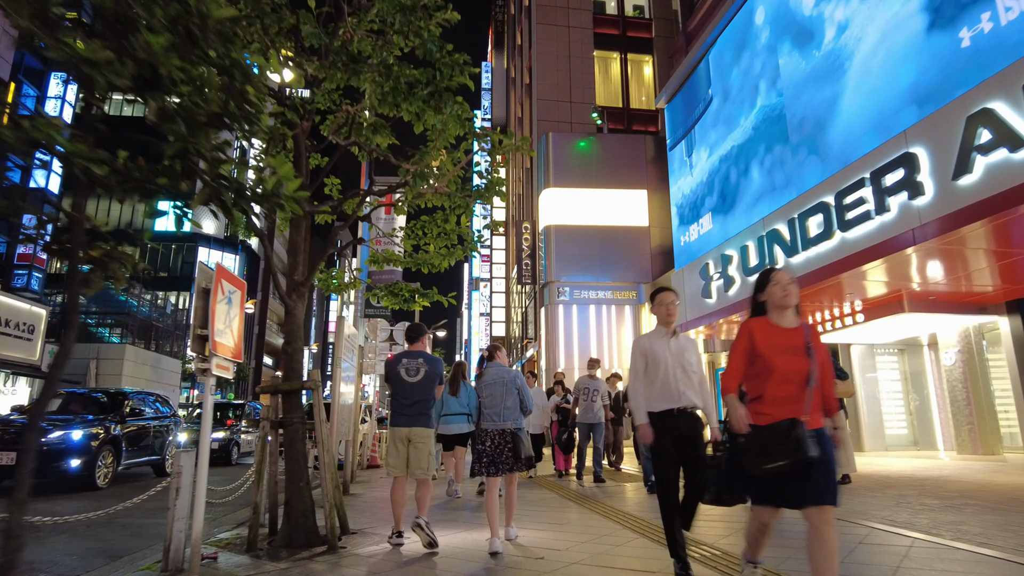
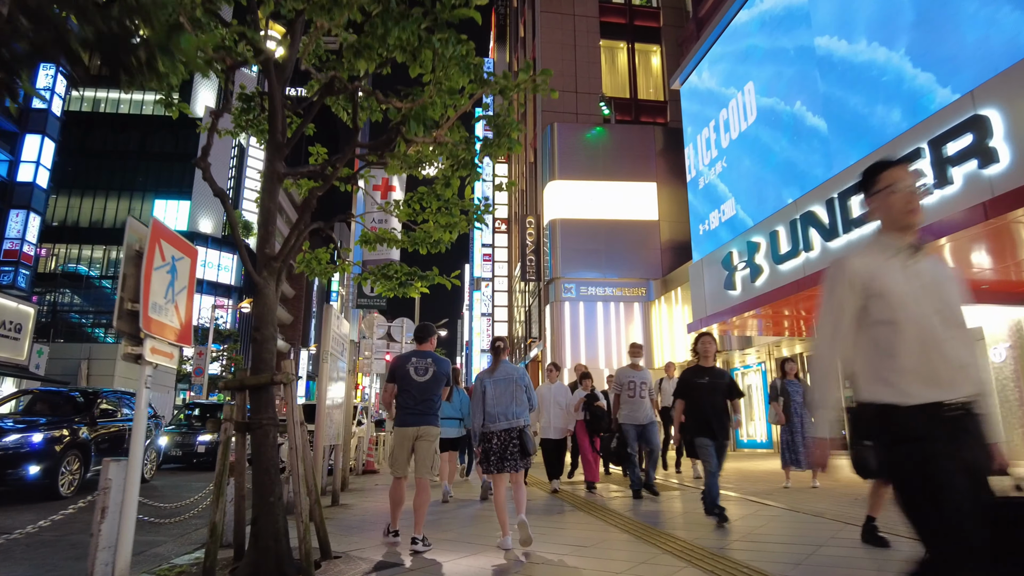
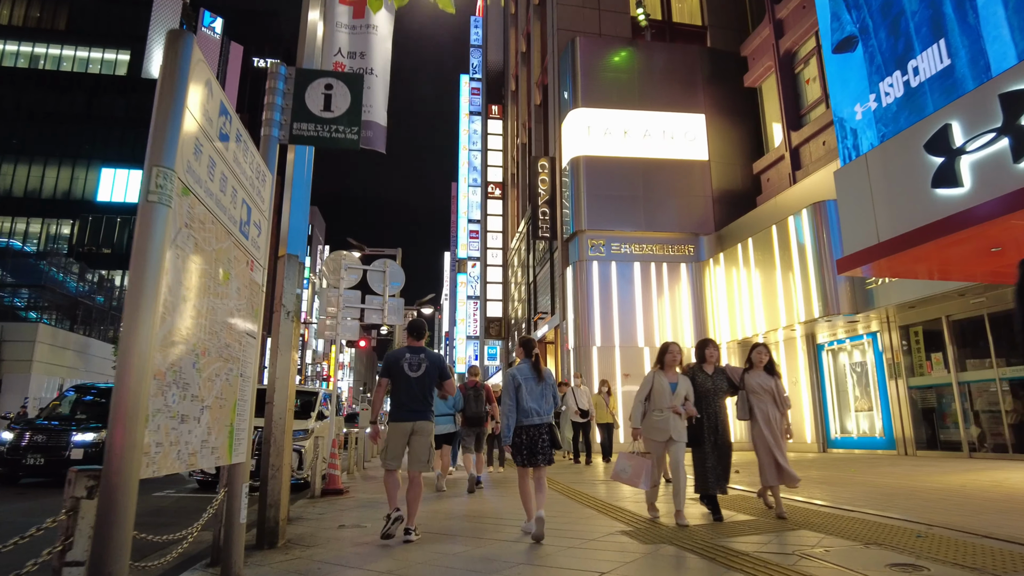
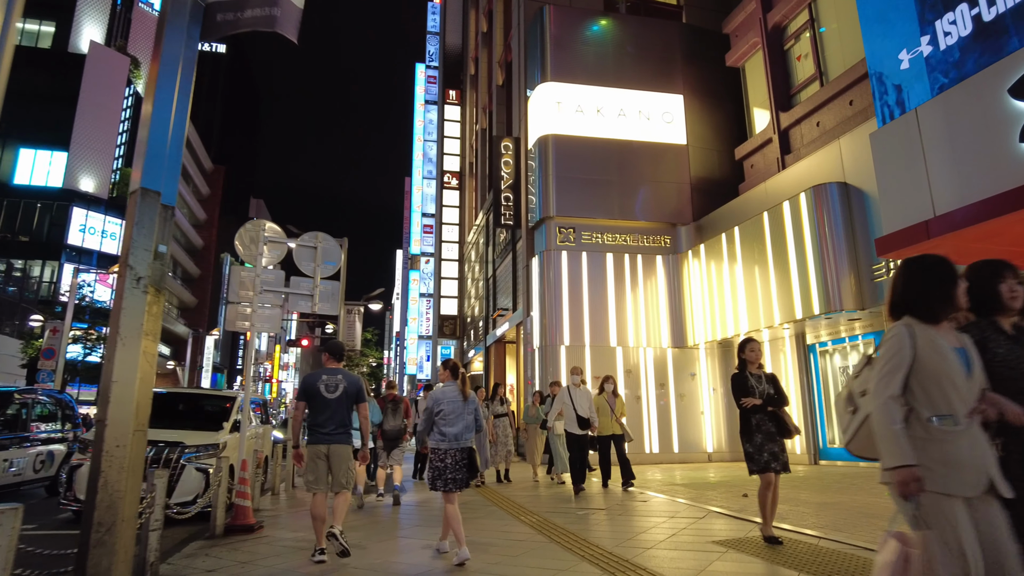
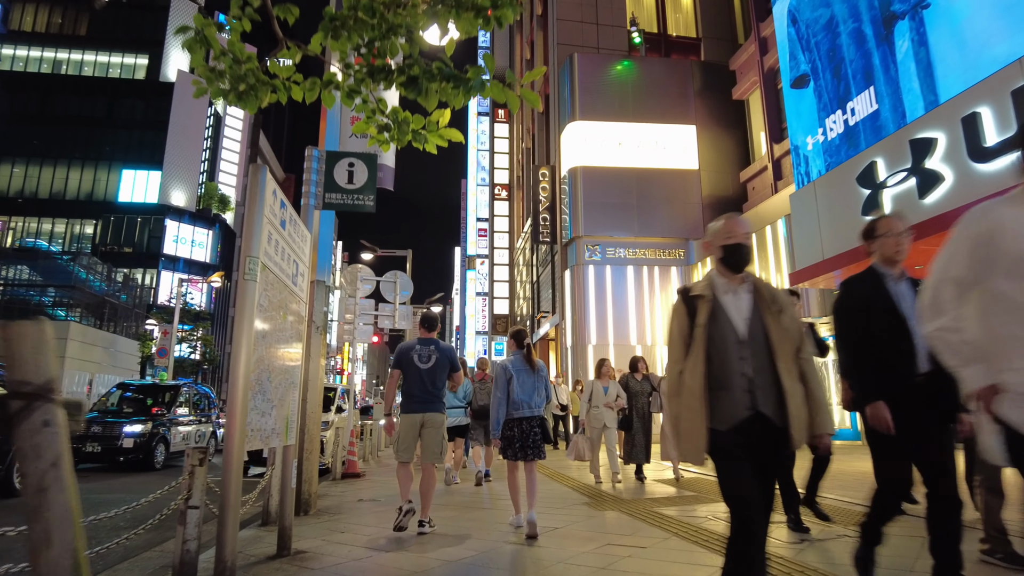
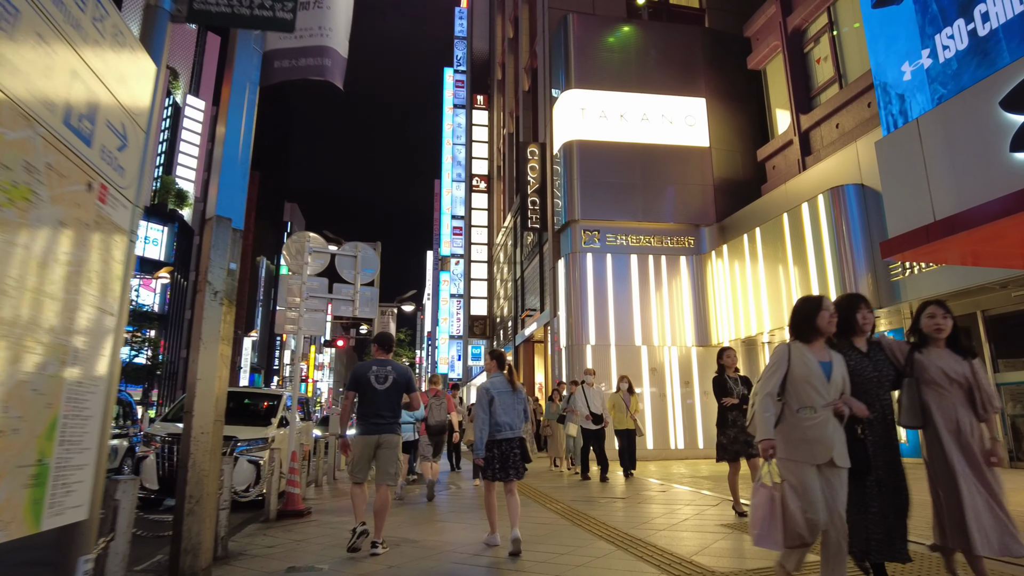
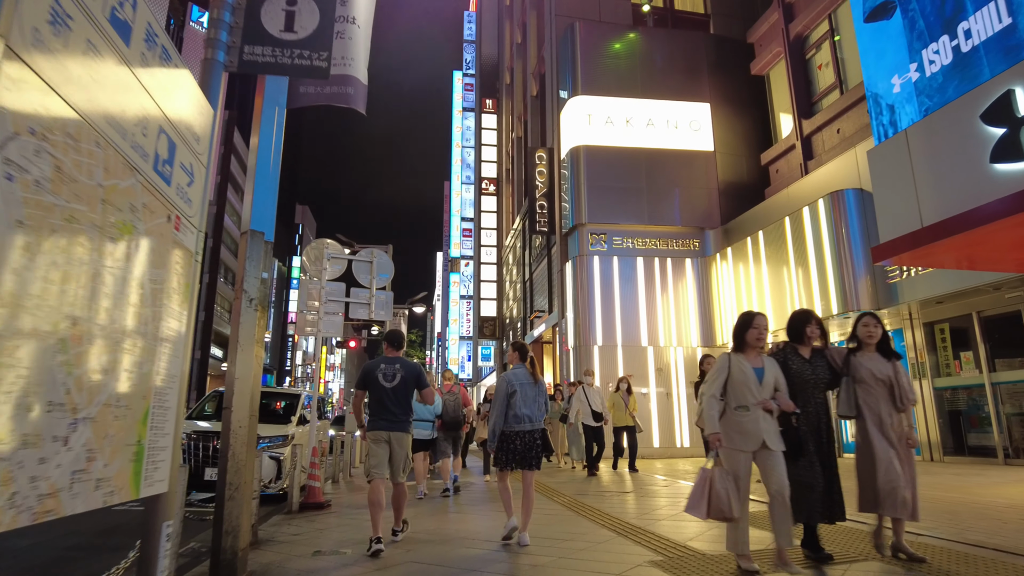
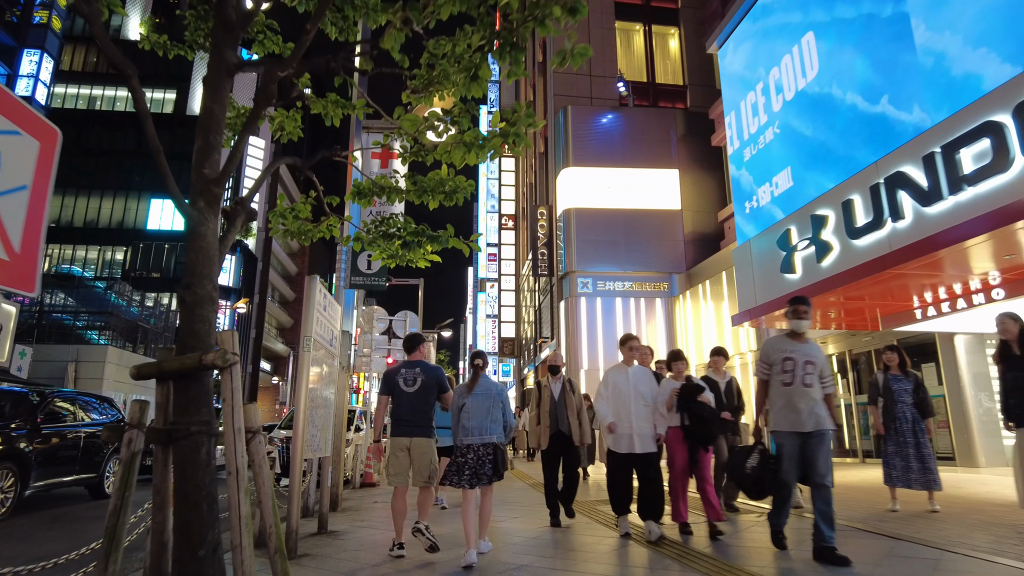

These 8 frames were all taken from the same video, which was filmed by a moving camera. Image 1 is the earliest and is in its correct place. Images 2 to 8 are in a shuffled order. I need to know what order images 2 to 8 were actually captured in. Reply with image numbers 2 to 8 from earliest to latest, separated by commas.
2, 8, 5, 3, 7, 6, 4
